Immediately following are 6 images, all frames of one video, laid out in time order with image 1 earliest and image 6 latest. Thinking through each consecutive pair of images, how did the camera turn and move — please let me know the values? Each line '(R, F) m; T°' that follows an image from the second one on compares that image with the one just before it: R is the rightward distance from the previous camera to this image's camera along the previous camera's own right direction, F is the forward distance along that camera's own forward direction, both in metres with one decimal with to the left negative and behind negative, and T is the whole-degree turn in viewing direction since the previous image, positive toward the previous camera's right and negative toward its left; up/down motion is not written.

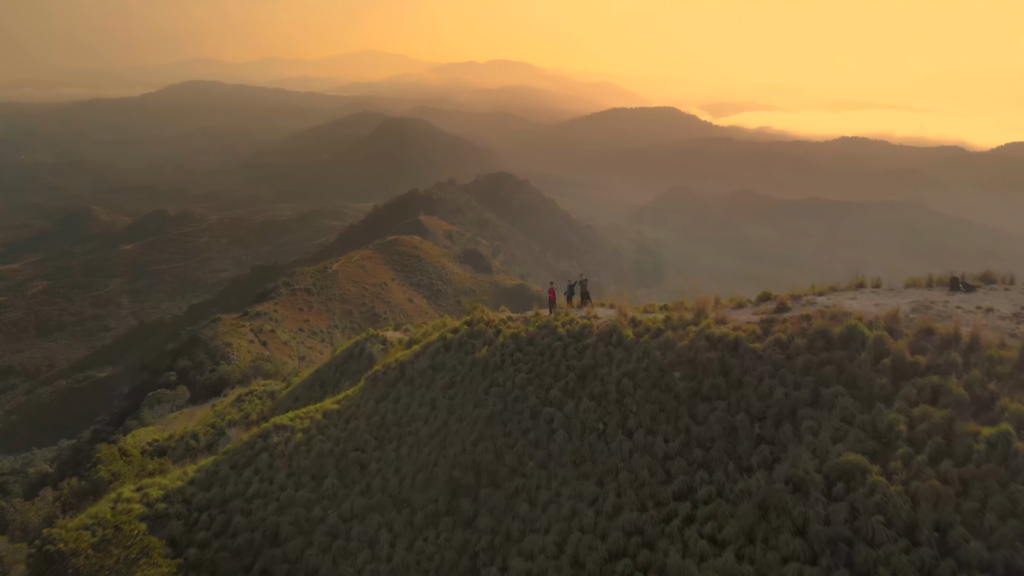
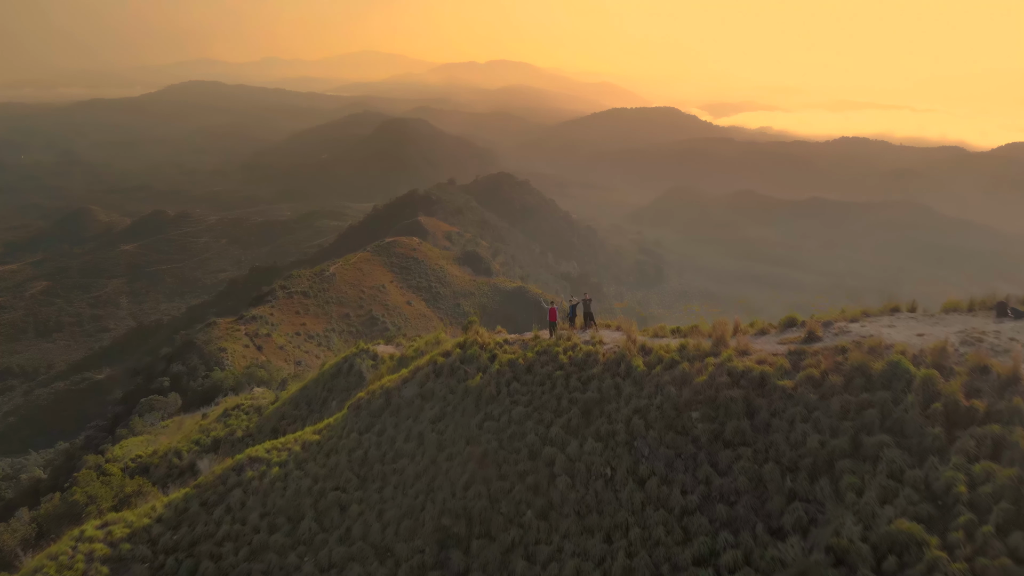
(0.0, +0.5) m; 0°
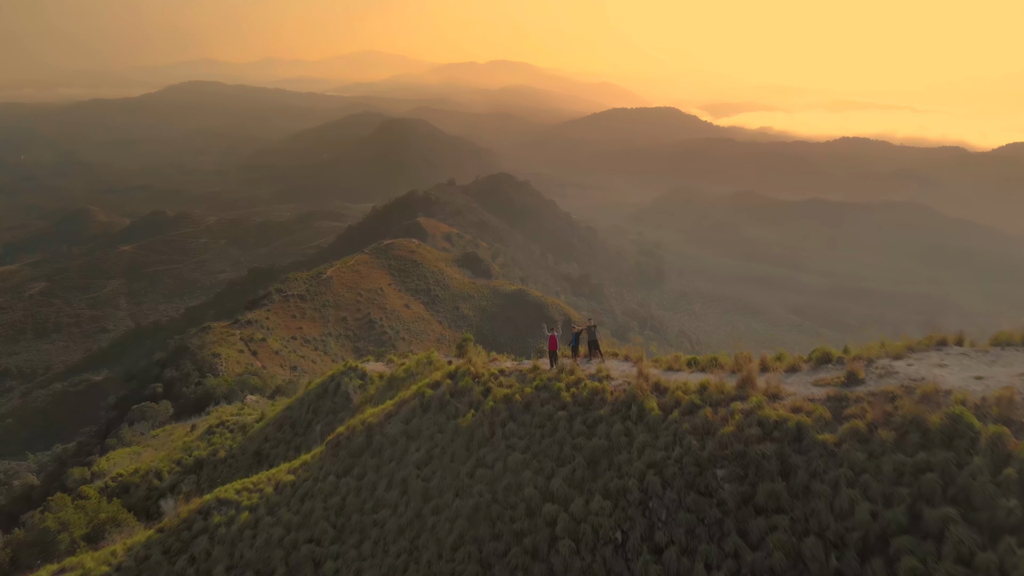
(0.0, +0.5) m; 0°
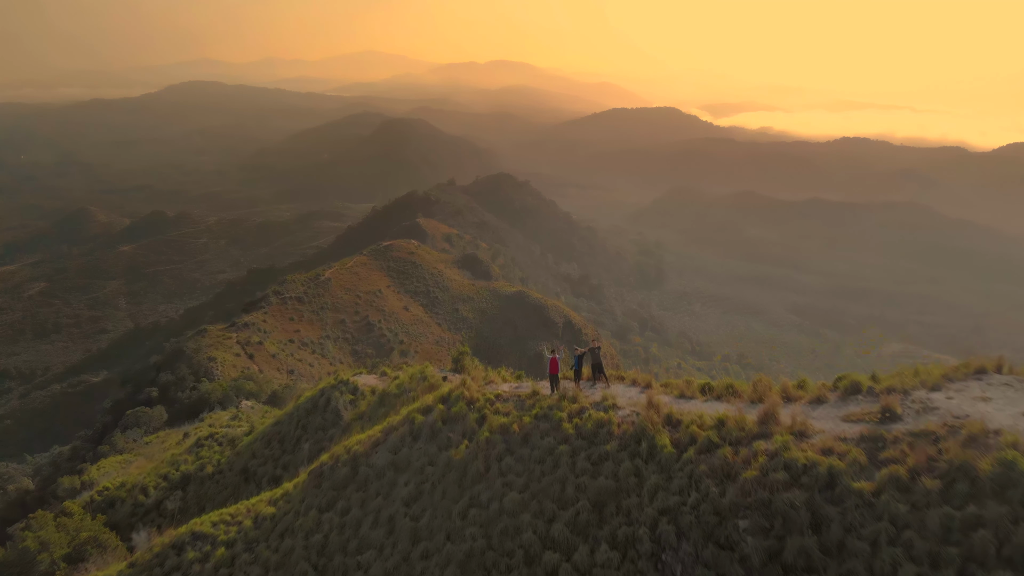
(0.0, +0.4) m; 0°
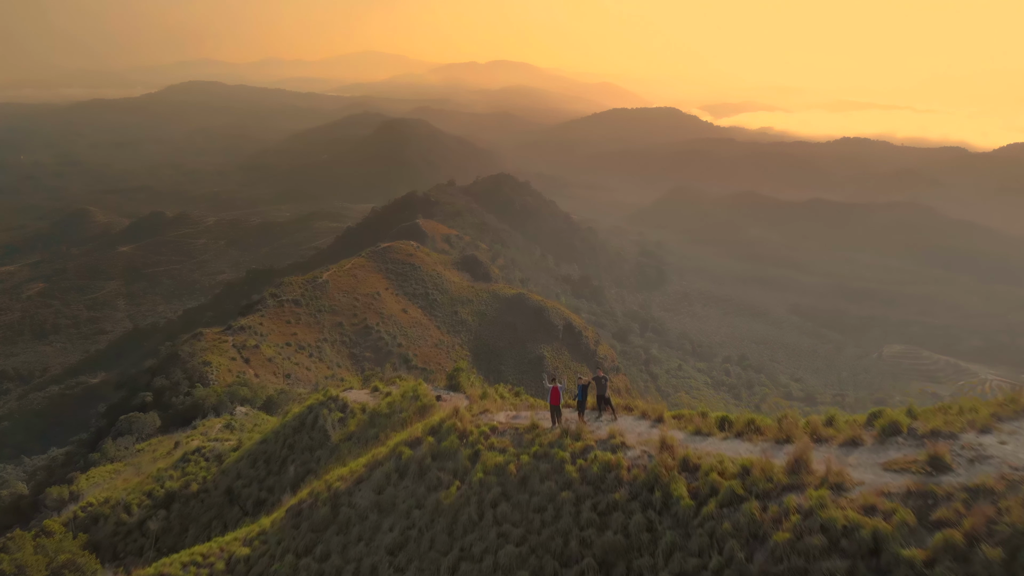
(0.0, +0.4) m; 0°
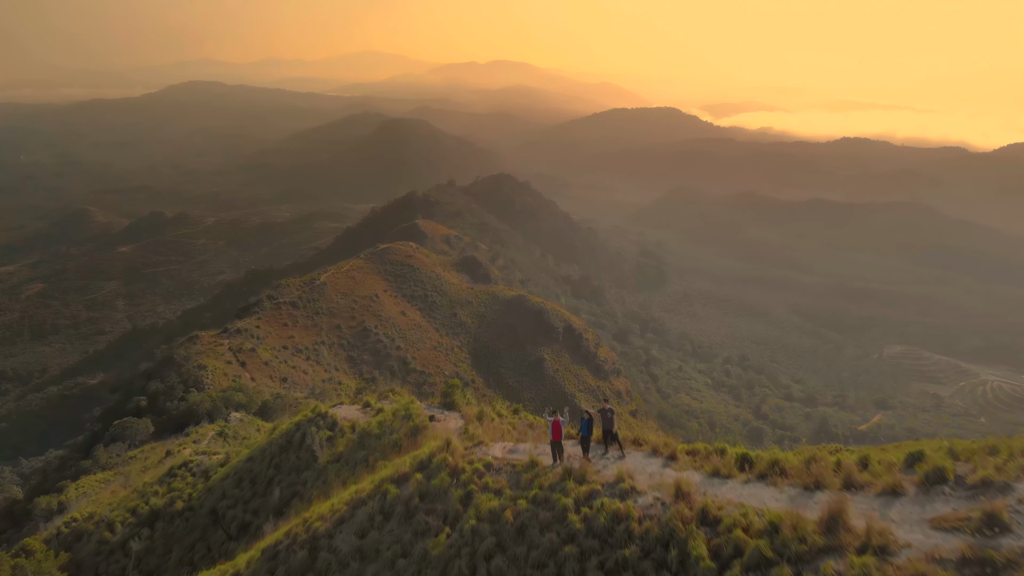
(0.0, +0.4) m; 0°
